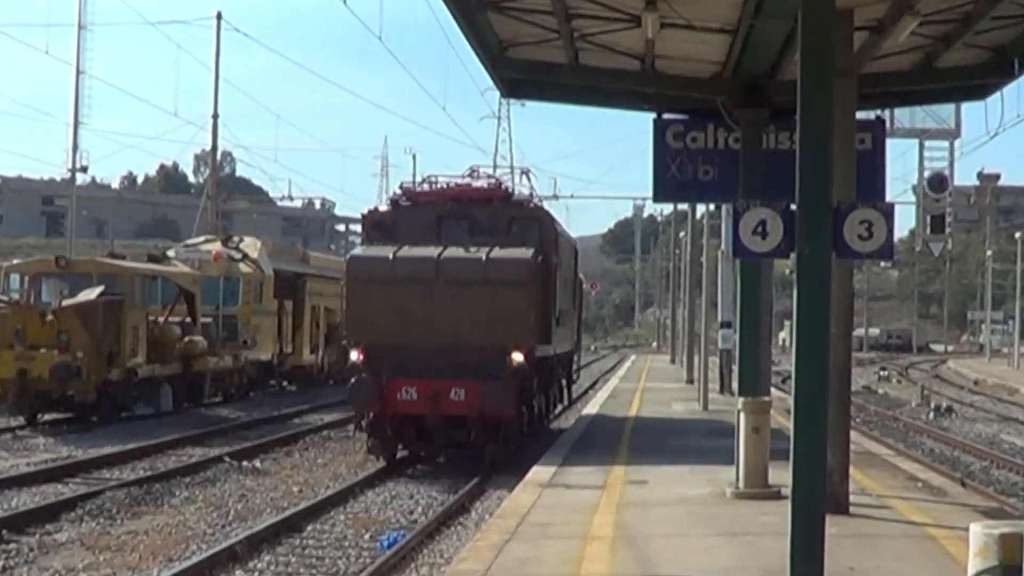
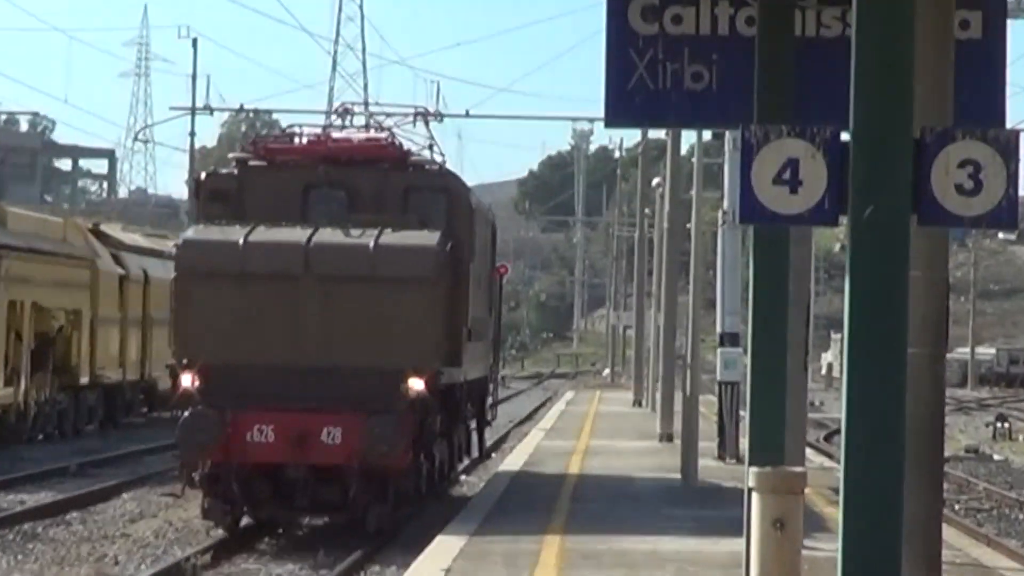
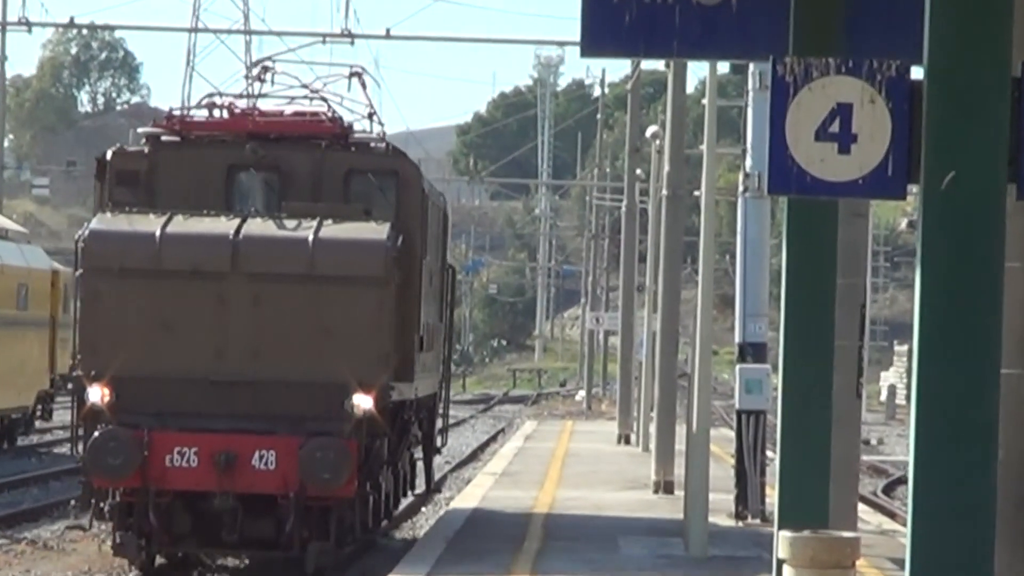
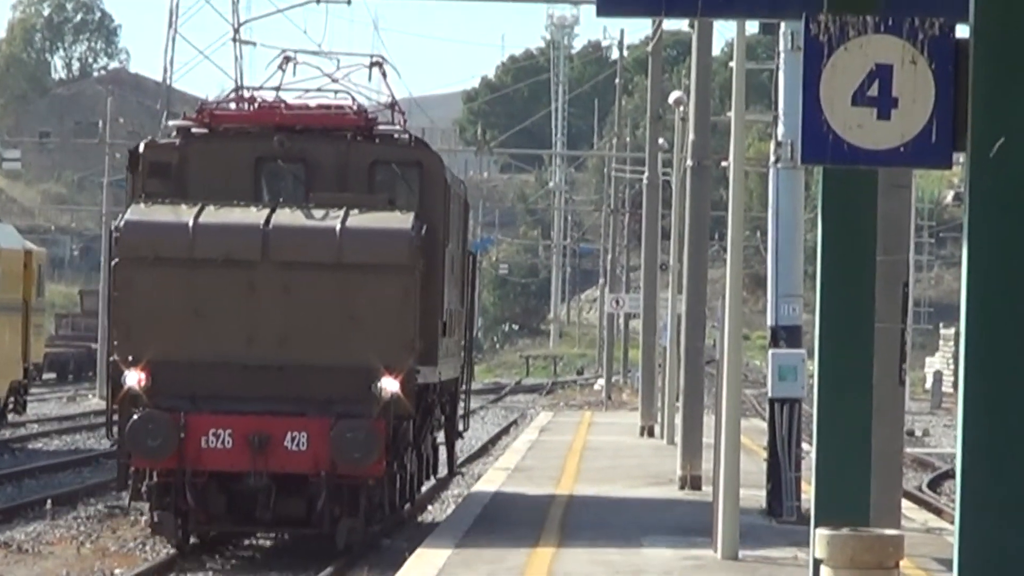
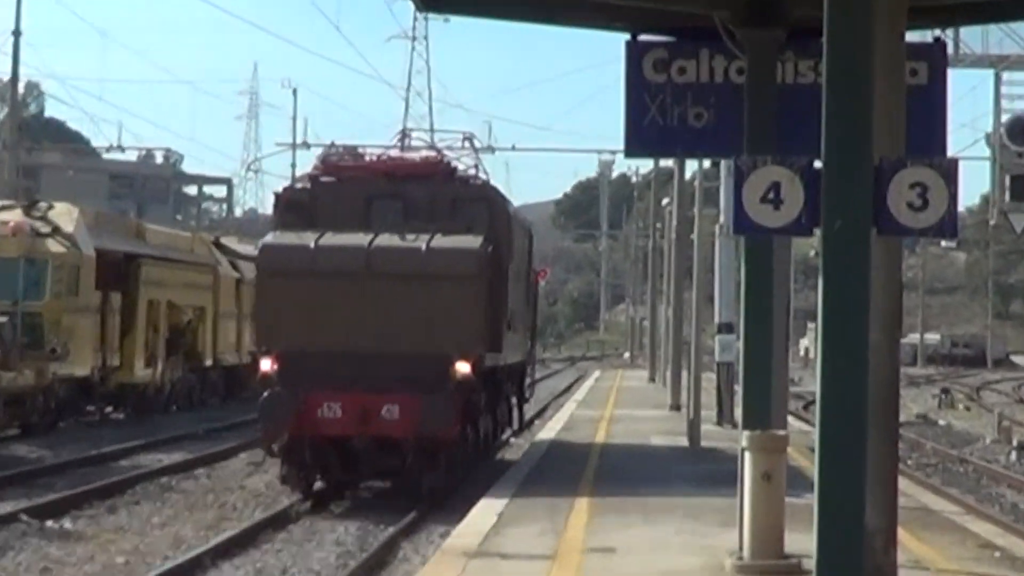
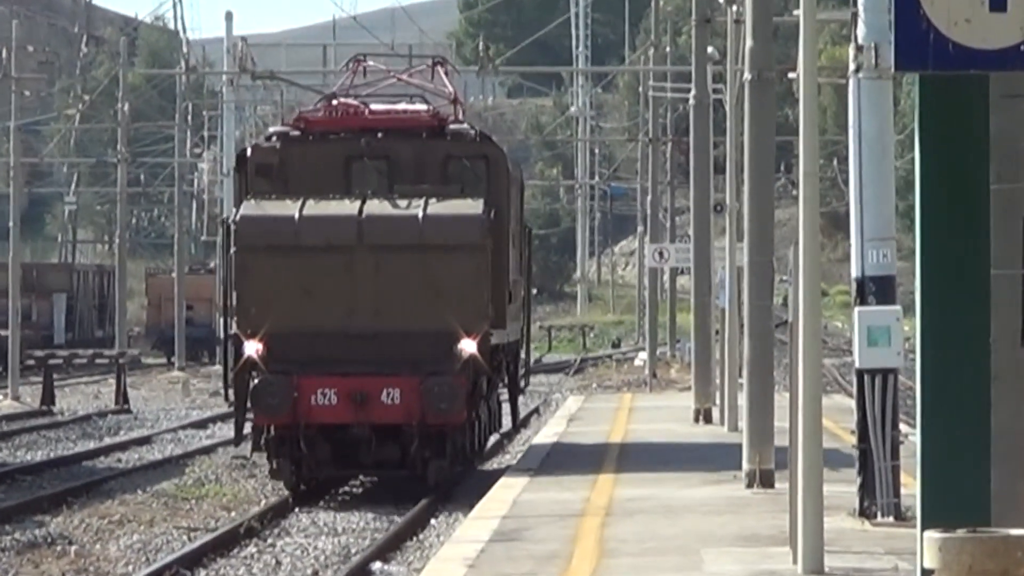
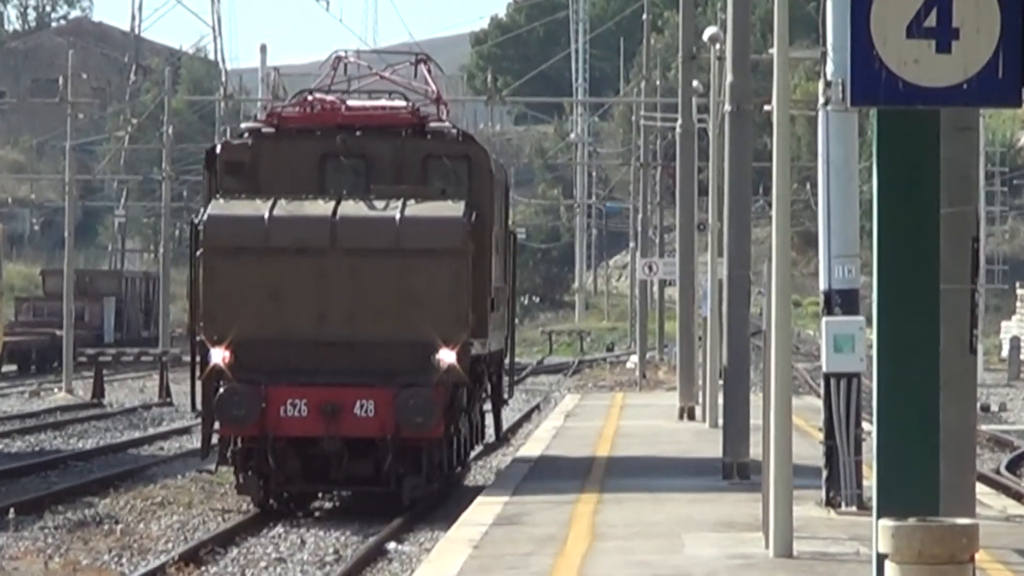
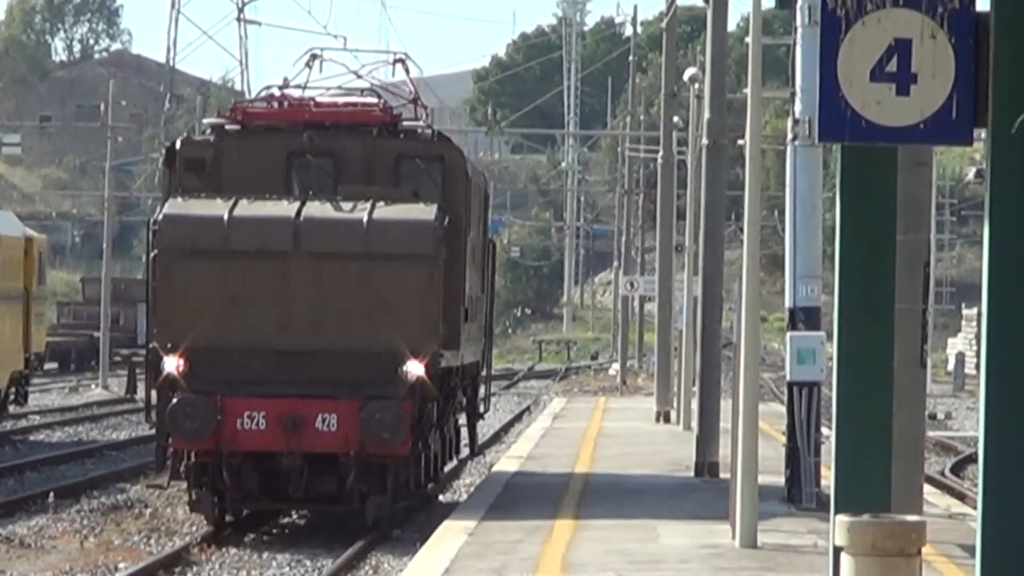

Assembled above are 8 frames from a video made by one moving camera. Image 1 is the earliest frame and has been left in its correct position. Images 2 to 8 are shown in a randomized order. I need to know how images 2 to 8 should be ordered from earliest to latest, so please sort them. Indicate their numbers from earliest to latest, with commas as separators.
5, 2, 3, 4, 8, 7, 6
